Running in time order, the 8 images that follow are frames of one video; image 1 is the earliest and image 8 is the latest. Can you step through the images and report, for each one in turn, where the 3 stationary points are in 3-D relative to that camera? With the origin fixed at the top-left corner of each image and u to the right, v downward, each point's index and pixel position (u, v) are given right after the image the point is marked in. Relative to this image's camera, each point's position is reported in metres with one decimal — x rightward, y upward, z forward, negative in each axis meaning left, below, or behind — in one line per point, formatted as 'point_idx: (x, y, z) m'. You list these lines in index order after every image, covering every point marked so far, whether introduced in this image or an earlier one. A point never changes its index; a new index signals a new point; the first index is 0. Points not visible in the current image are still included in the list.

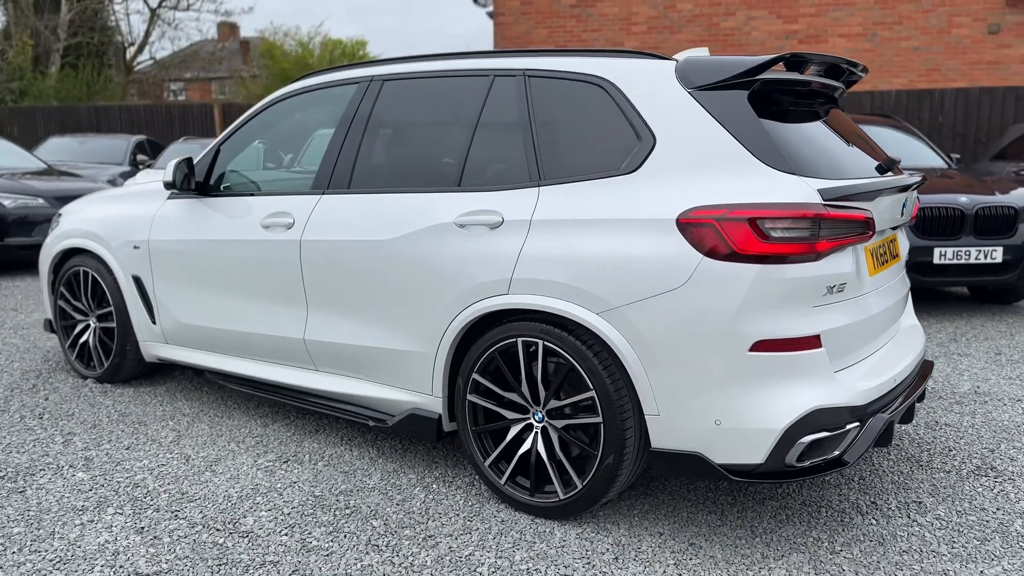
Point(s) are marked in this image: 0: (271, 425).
0: (-1.1, -0.6, +3.7) m
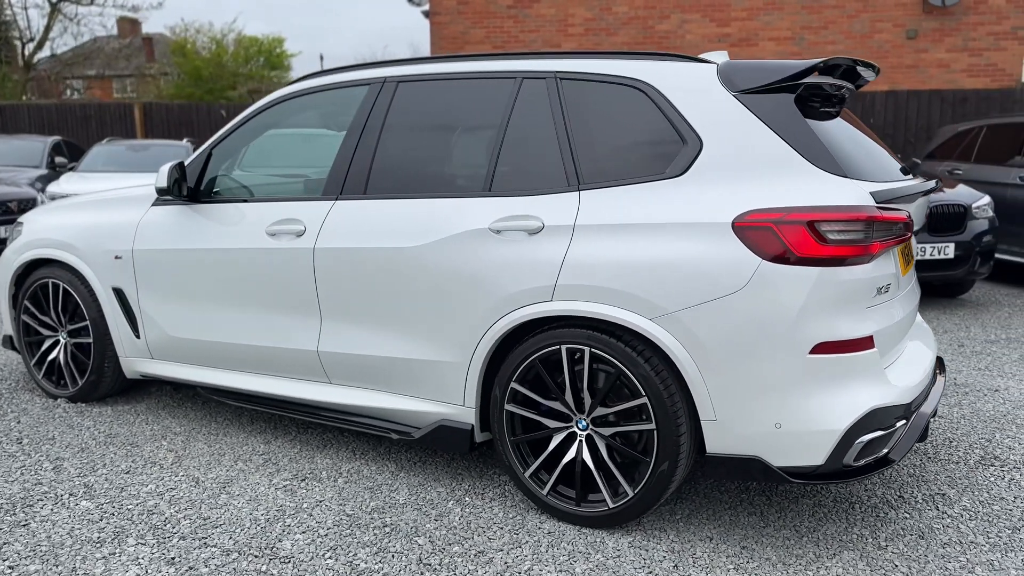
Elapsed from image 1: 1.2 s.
0: (-1.0, -0.6, +3.6) m
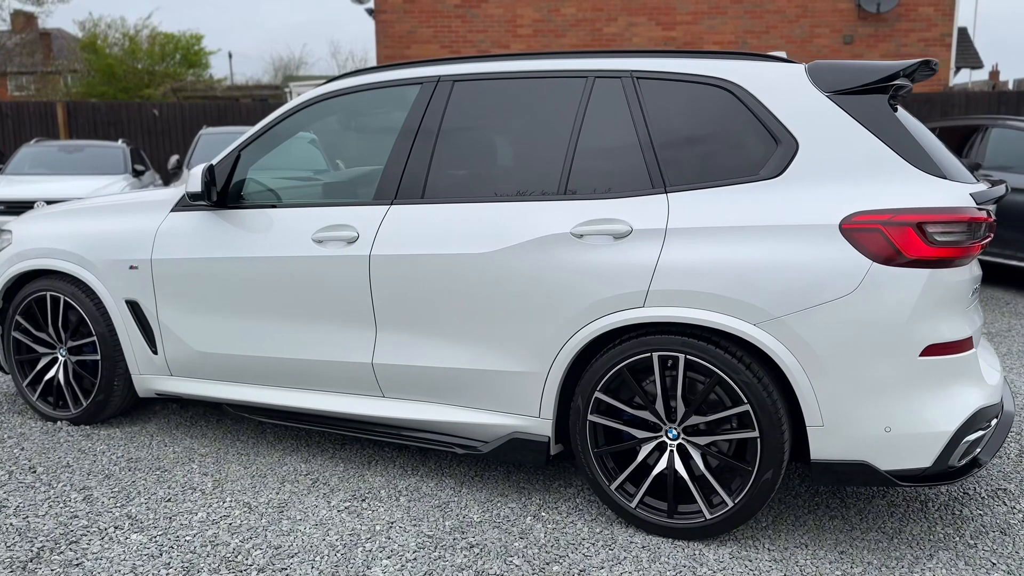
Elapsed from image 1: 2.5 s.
0: (-0.8, -0.7, +3.4) m
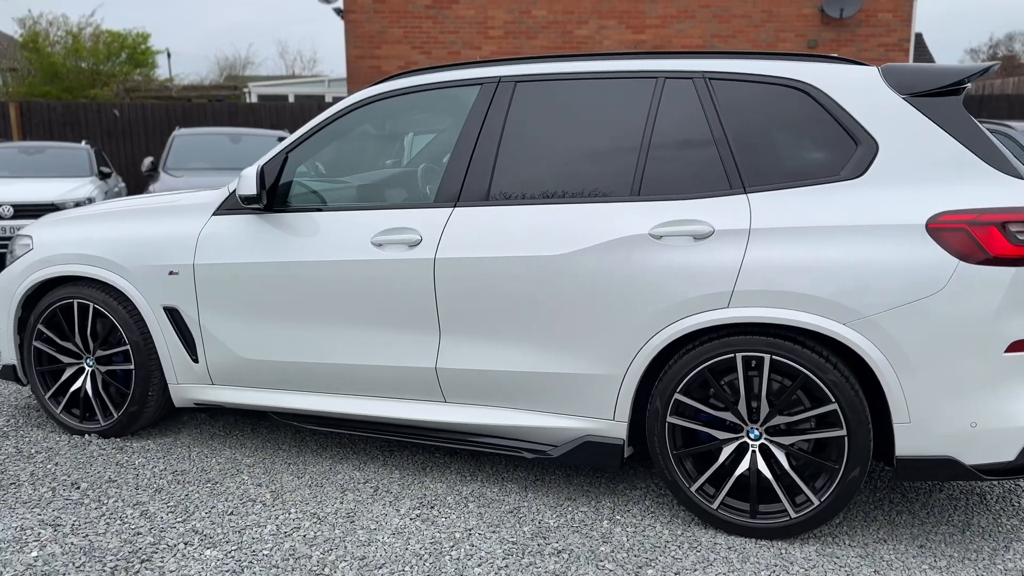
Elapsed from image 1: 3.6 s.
0: (-0.6, -0.7, +3.3) m
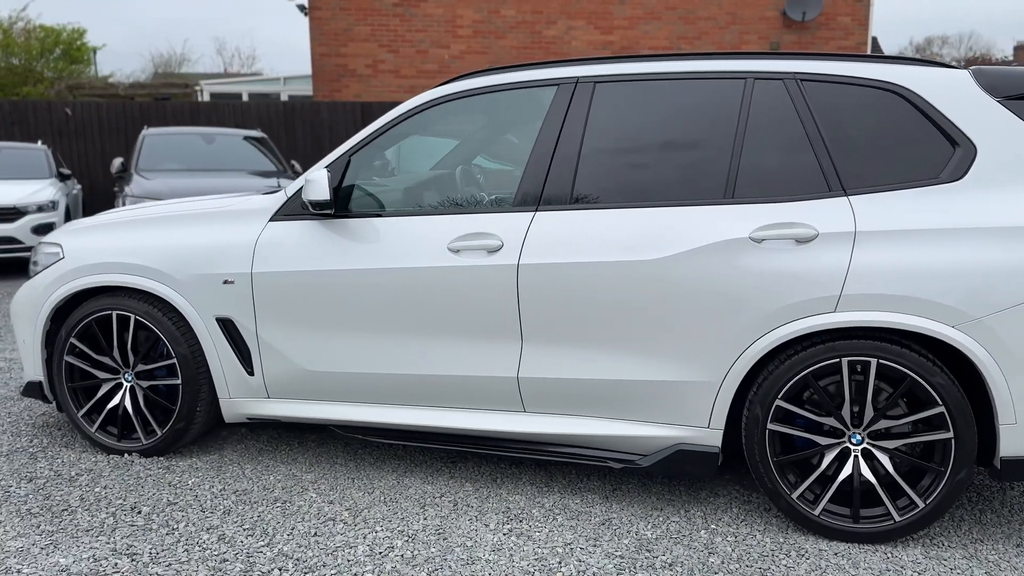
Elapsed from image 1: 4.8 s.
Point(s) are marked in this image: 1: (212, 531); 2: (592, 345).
0: (-0.3, -0.7, +3.2) m
1: (-1.0, -0.8, +2.8) m
2: (+0.3, -0.2, +2.9) m
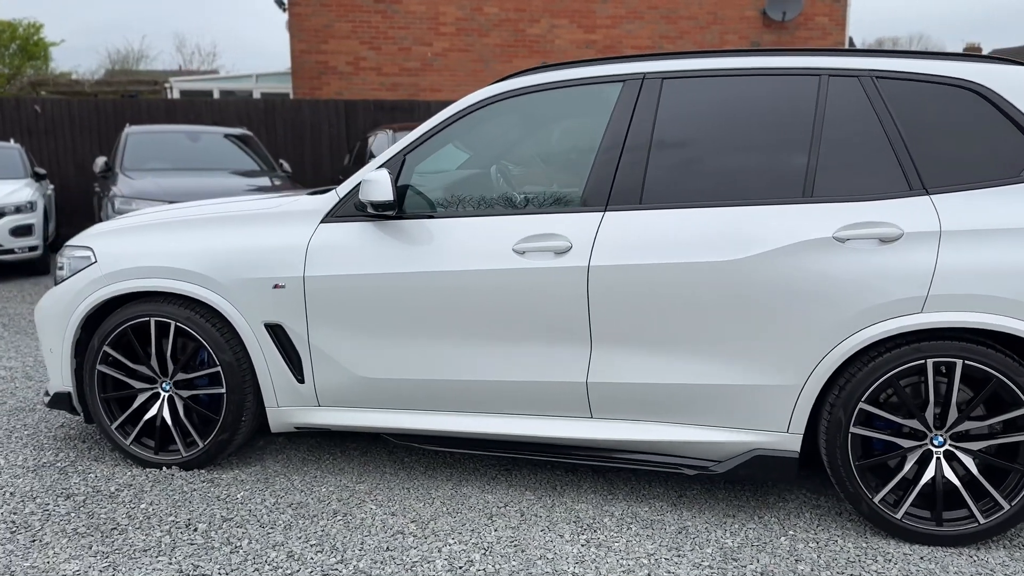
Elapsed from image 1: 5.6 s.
0: (-0.1, -0.7, +3.1) m
1: (-0.7, -0.8, +2.6) m
2: (+0.5, -0.2, +2.8) m
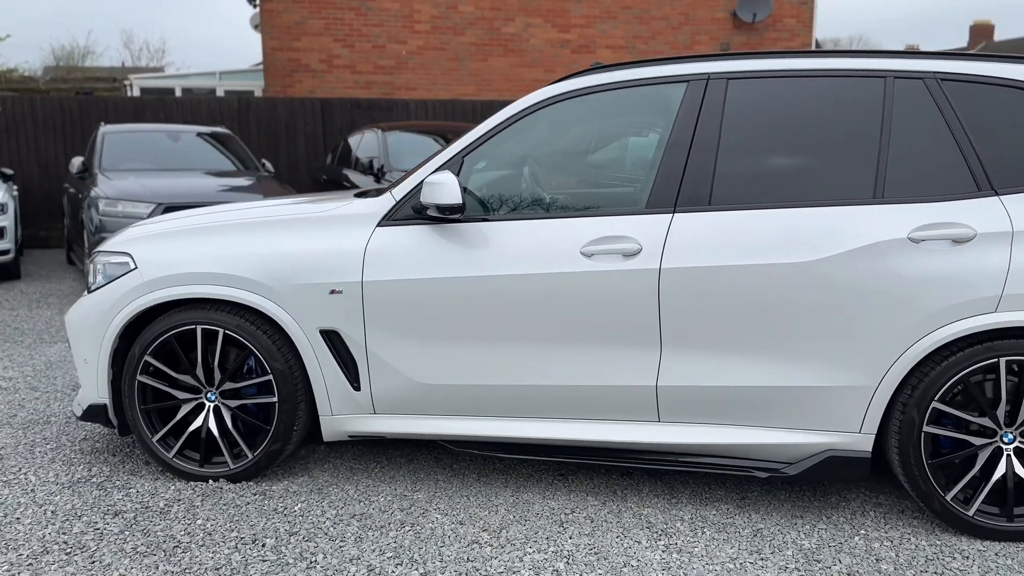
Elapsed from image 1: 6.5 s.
0: (+0.2, -0.7, +3.0) m
1: (-0.5, -0.8, +2.5) m
2: (+0.7, -0.2, +2.8) m
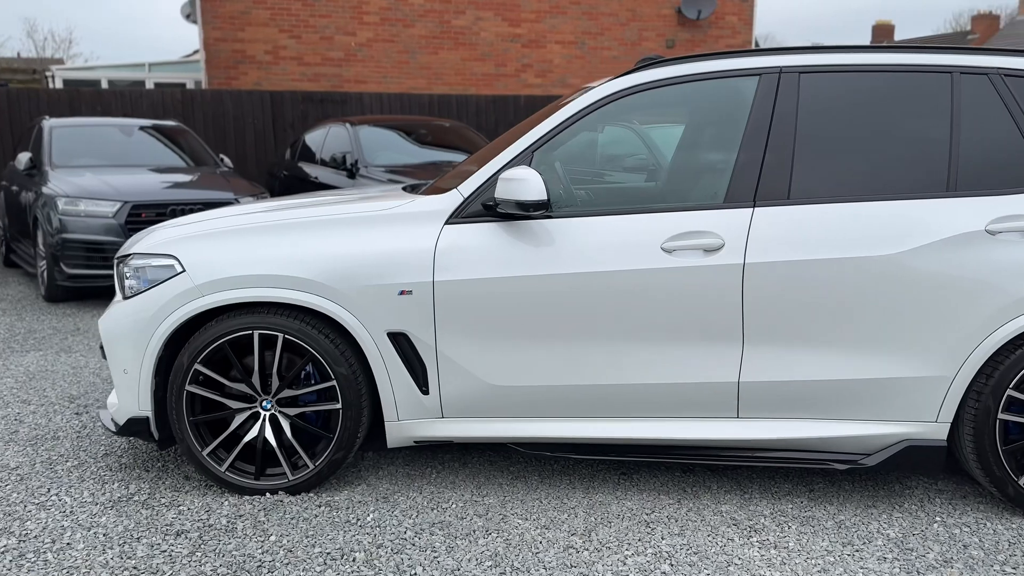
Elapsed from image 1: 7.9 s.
0: (+0.4, -0.7, +3.0) m
1: (-0.2, -0.8, +2.4) m
2: (+1.0, -0.2, +2.8) m
